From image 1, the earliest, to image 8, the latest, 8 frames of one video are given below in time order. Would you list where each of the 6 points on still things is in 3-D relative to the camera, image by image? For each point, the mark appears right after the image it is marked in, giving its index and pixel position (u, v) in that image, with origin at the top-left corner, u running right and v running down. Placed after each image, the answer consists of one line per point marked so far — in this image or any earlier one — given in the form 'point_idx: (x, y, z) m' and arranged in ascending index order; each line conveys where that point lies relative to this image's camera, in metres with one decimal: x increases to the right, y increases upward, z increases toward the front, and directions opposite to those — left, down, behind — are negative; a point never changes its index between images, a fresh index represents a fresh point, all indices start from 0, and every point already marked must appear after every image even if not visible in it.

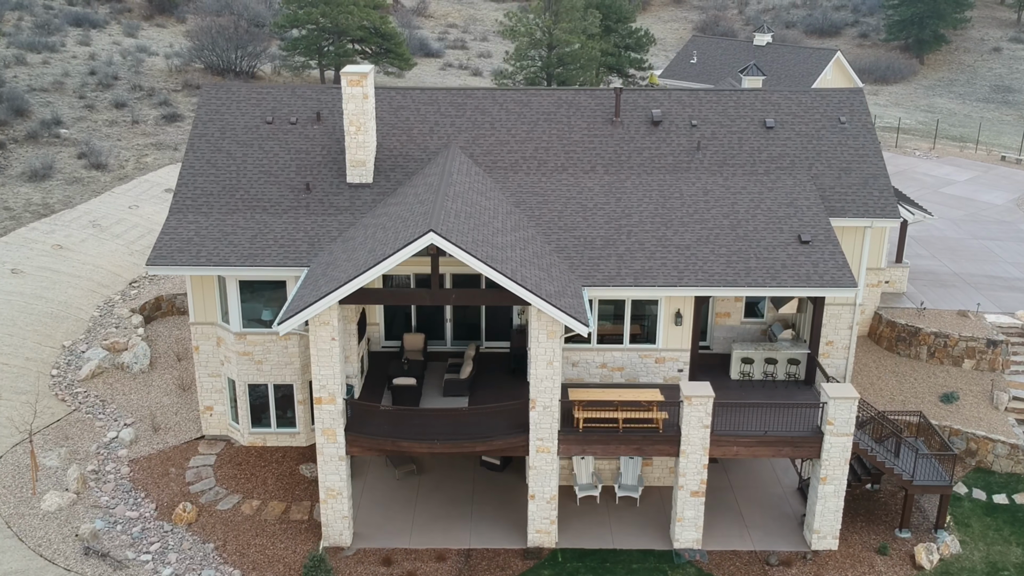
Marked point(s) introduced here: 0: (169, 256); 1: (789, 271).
0: (-6.8, +0.6, +19.9) m
1: (+5.3, +0.3, +19.0) m
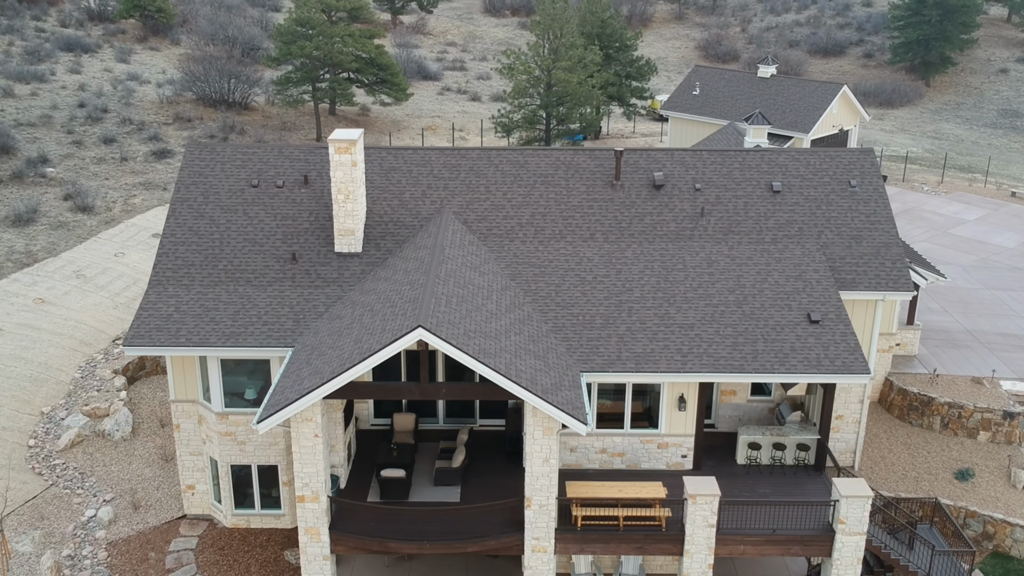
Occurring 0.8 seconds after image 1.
0: (-6.9, -0.9, +19.0) m
1: (+5.2, -1.2, +18.1) m
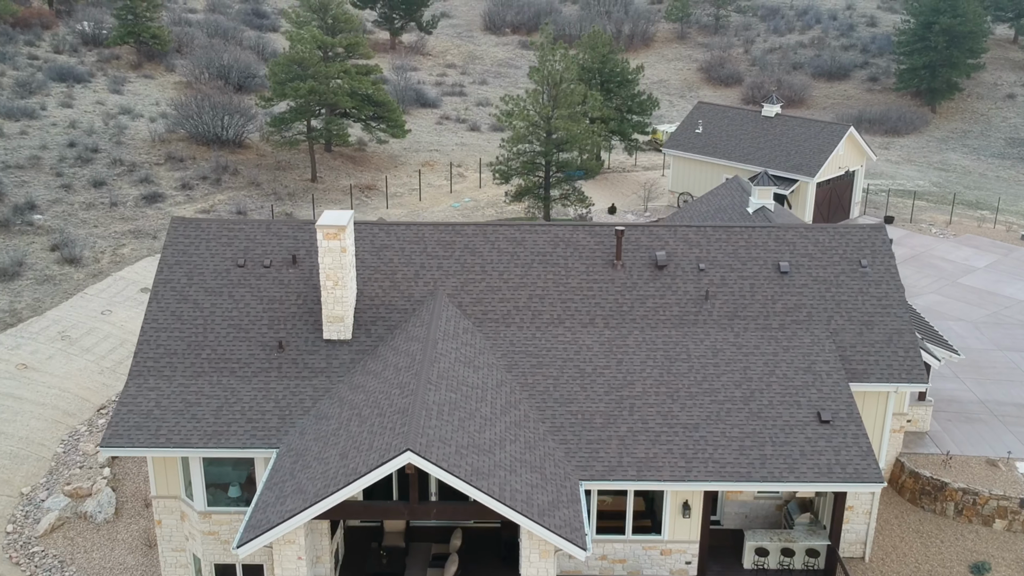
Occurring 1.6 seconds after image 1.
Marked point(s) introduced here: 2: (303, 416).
0: (-7.0, -2.7, +18.1) m
1: (+5.1, -3.0, +17.2) m
2: (-3.9, -2.4, +18.4) m
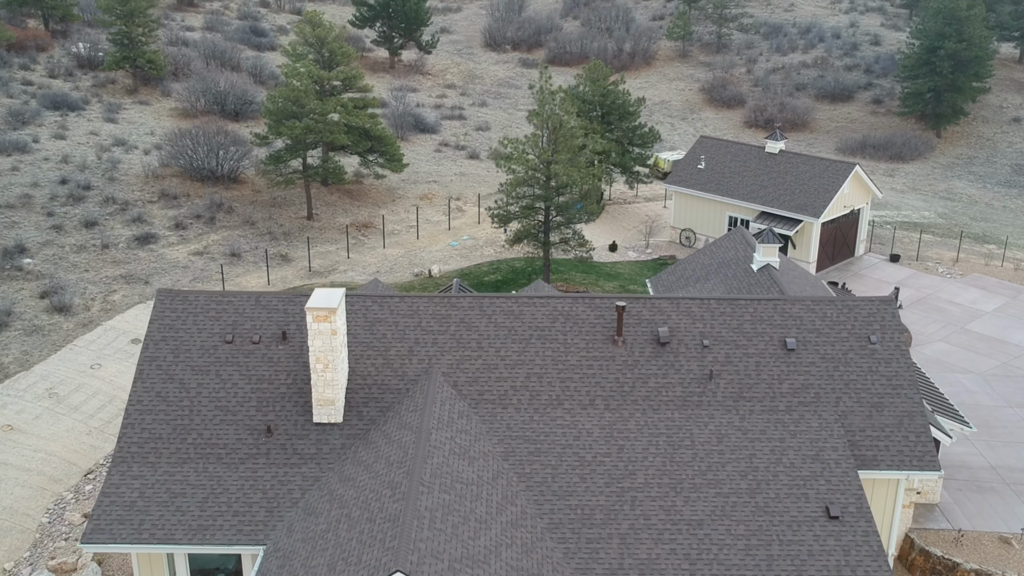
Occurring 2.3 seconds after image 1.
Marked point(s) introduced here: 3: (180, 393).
0: (-7.1, -4.2, +17.4) m
1: (+5.1, -4.5, +16.5) m
2: (-3.9, -3.9, +17.7) m
3: (-6.5, -2.0, +19.5) m
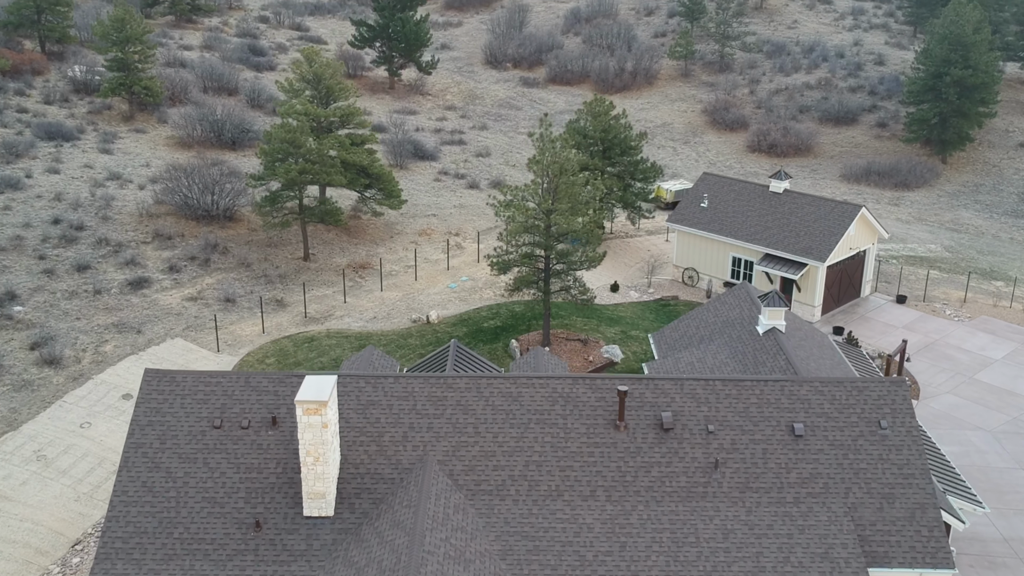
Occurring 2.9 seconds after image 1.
0: (-7.1, -5.8, +16.8) m
1: (+5.0, -6.2, +15.8) m
2: (-4.0, -5.6, +17.0) m
3: (-6.5, -3.7, +18.8) m
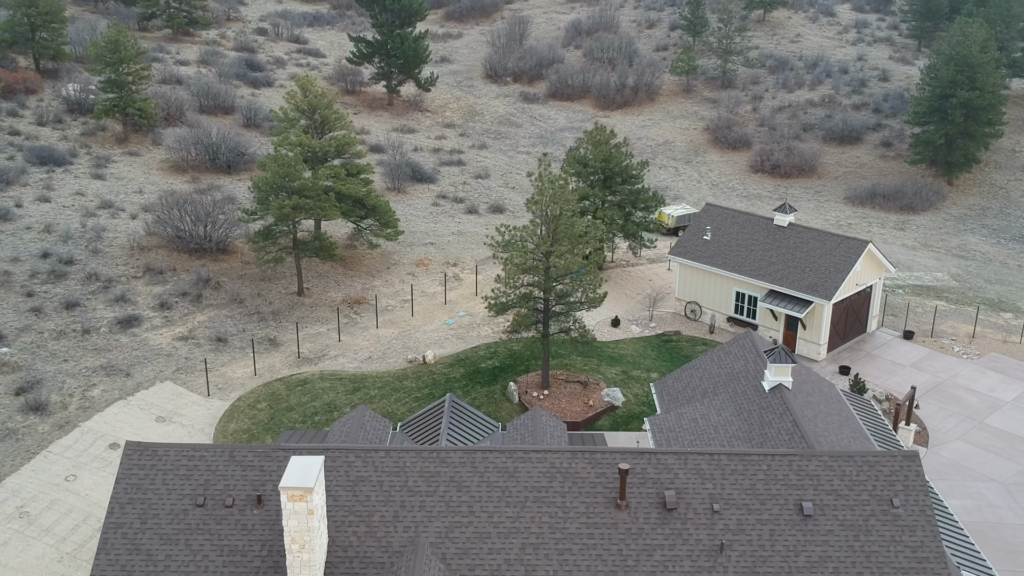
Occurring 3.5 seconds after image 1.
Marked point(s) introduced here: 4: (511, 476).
0: (-7.2, -7.2, +15.9) m
1: (+4.9, -7.5, +15.0) m
2: (-4.0, -6.9, +16.2) m
3: (-6.6, -5.0, +18.0) m
4: (0.0, -3.6, +19.1) m
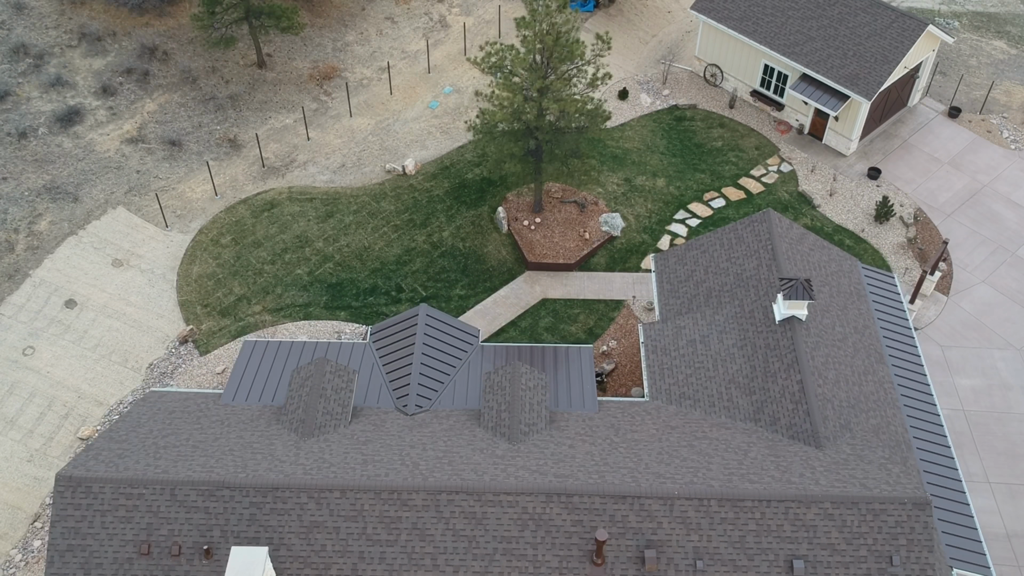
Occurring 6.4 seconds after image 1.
0: (-7.8, -8.7, +16.4) m
1: (+4.3, -9.5, +15.5) m
2: (-4.7, -8.3, +16.5) m
3: (-7.2, -5.8, +17.3) m
4: (-0.6, -4.1, +17.5) m
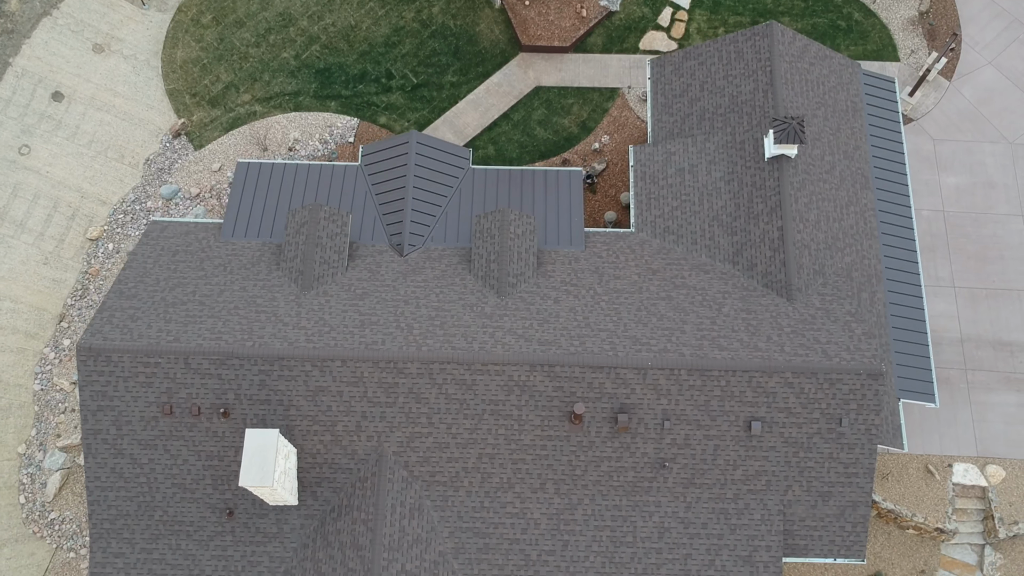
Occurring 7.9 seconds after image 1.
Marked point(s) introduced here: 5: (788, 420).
0: (-8.1, -6.6, +19.9) m
1: (+4.0, -7.7, +19.4) m
2: (-4.9, -6.2, +19.9) m
3: (-7.5, -3.6, +19.7) m
4: (-0.8, -1.9, +19.3) m
5: (+5.3, -2.5, +19.3) m
